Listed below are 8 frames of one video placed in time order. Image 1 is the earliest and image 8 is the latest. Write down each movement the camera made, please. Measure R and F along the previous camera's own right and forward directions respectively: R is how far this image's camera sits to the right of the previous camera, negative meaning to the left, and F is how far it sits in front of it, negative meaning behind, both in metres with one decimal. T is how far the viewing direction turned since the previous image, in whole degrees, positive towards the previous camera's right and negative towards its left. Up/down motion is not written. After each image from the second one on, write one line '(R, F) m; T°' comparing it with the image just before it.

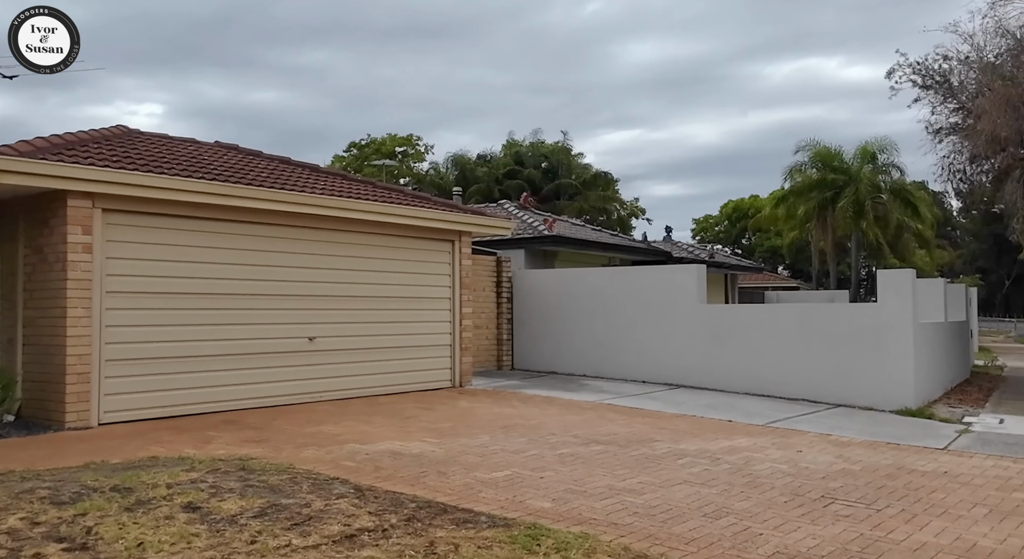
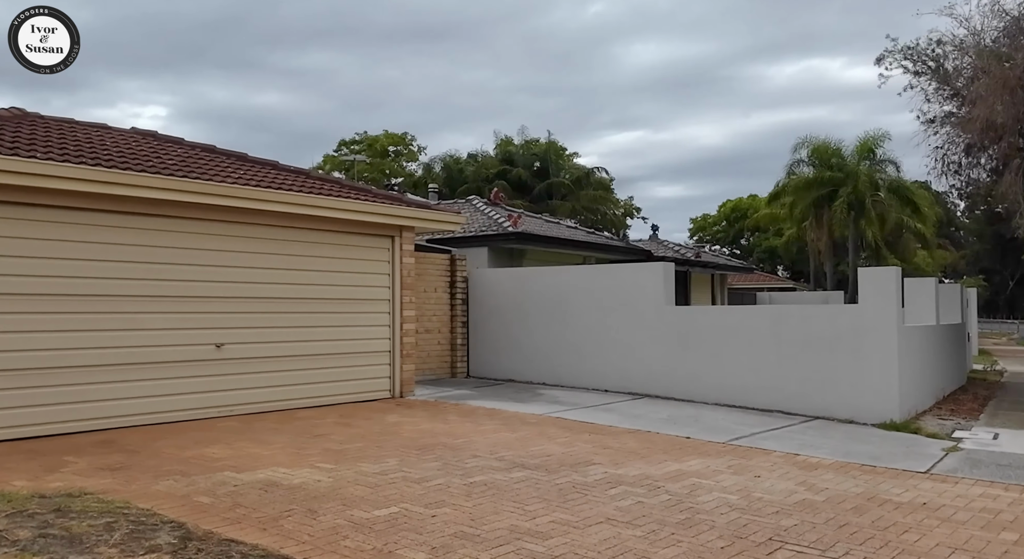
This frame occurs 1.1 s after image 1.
(+0.8, +1.2) m; 0°
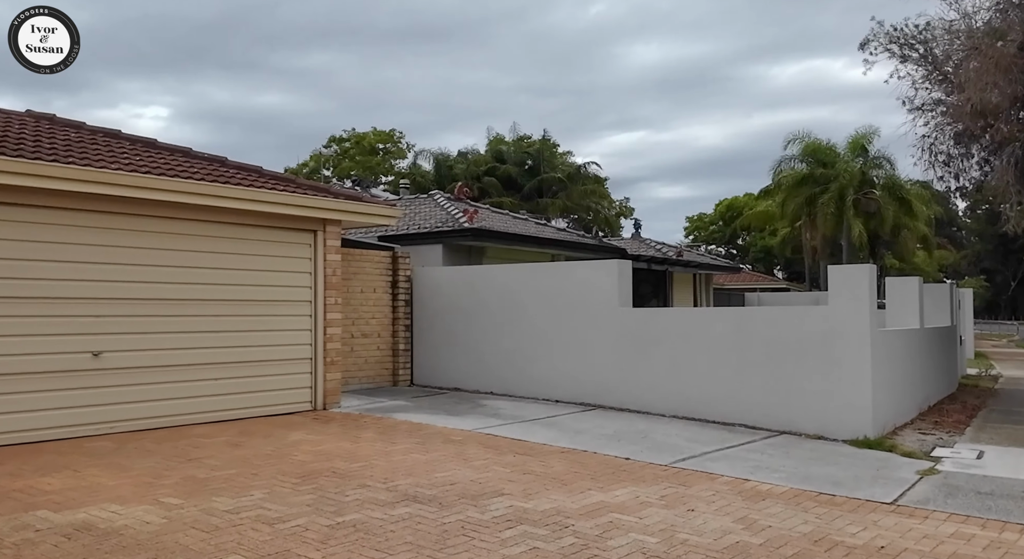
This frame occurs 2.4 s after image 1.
(+0.8, +1.1) m; 0°
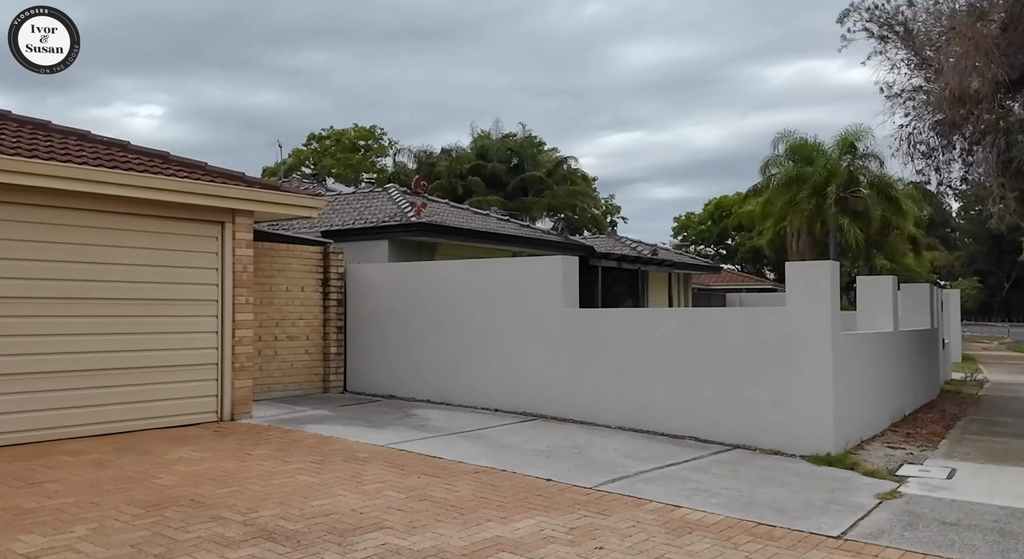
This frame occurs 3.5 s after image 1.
(+0.8, +1.0) m; 0°
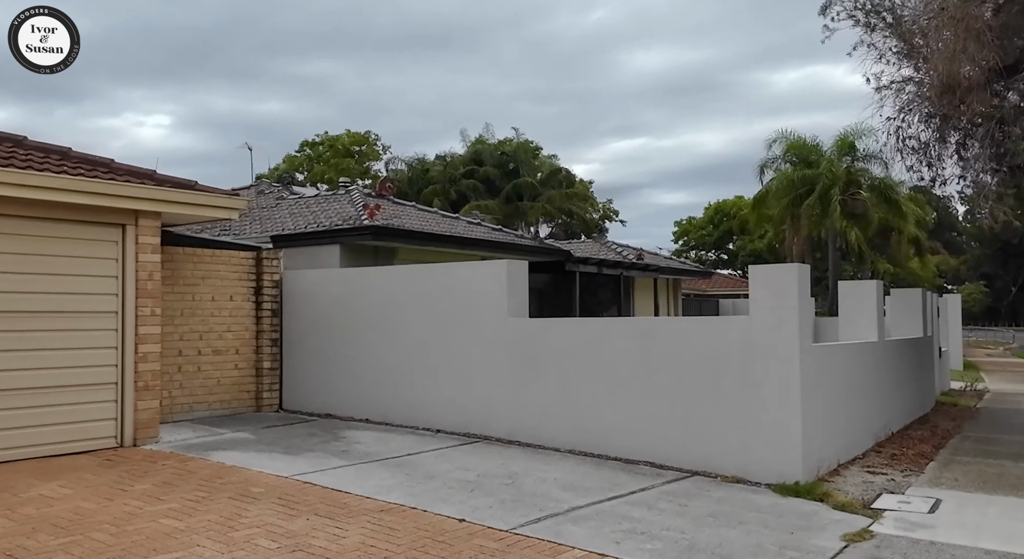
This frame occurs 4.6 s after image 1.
(+0.7, +1.0) m; 0°
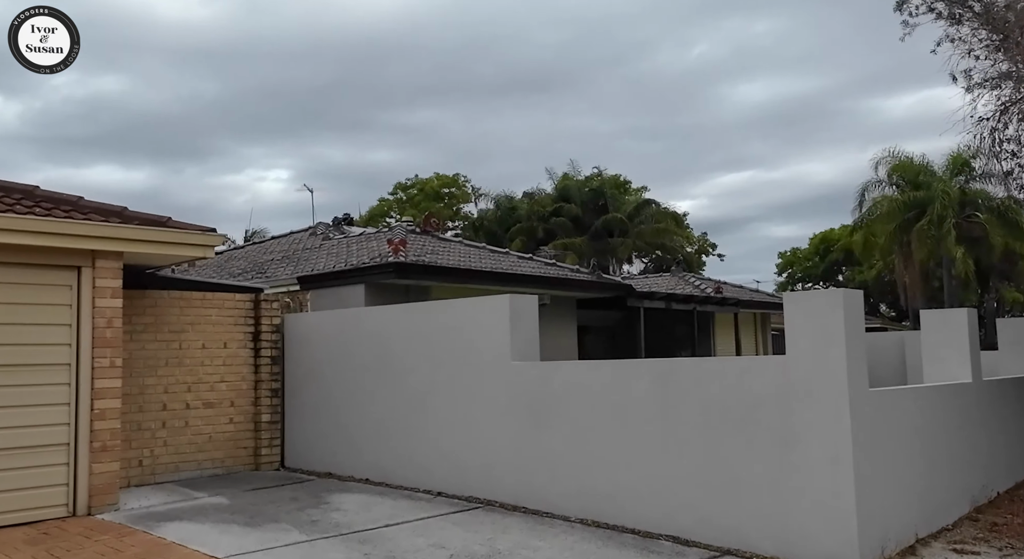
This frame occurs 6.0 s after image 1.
(+1.0, +1.3) m; -7°
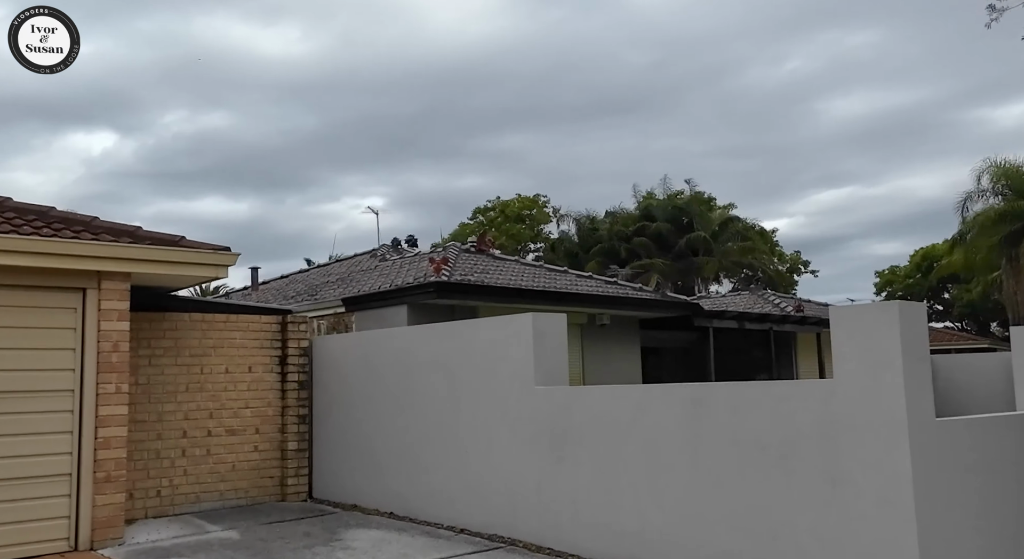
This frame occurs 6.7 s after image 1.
(+0.6, +0.7) m; -6°
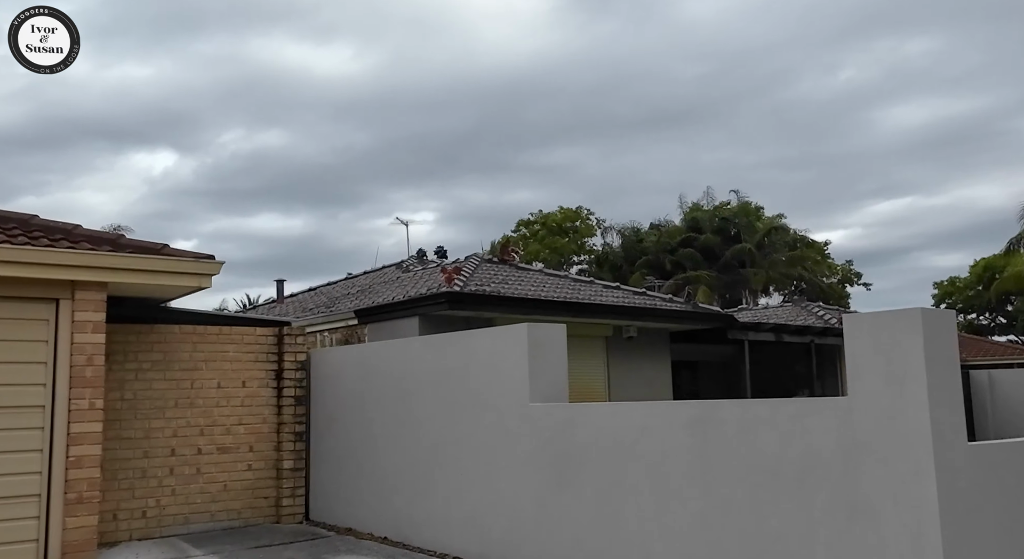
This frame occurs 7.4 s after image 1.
(+0.5, +0.6) m; -3°
